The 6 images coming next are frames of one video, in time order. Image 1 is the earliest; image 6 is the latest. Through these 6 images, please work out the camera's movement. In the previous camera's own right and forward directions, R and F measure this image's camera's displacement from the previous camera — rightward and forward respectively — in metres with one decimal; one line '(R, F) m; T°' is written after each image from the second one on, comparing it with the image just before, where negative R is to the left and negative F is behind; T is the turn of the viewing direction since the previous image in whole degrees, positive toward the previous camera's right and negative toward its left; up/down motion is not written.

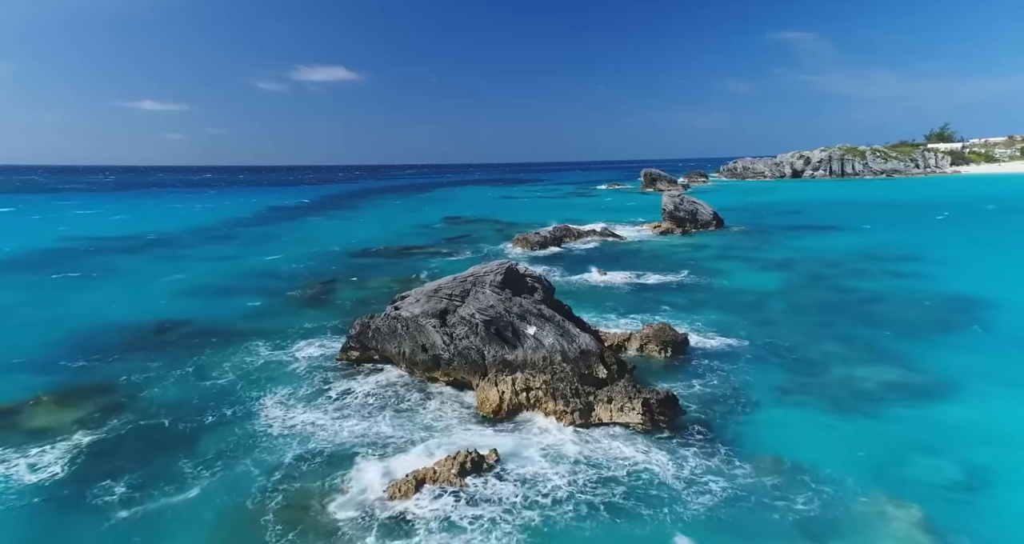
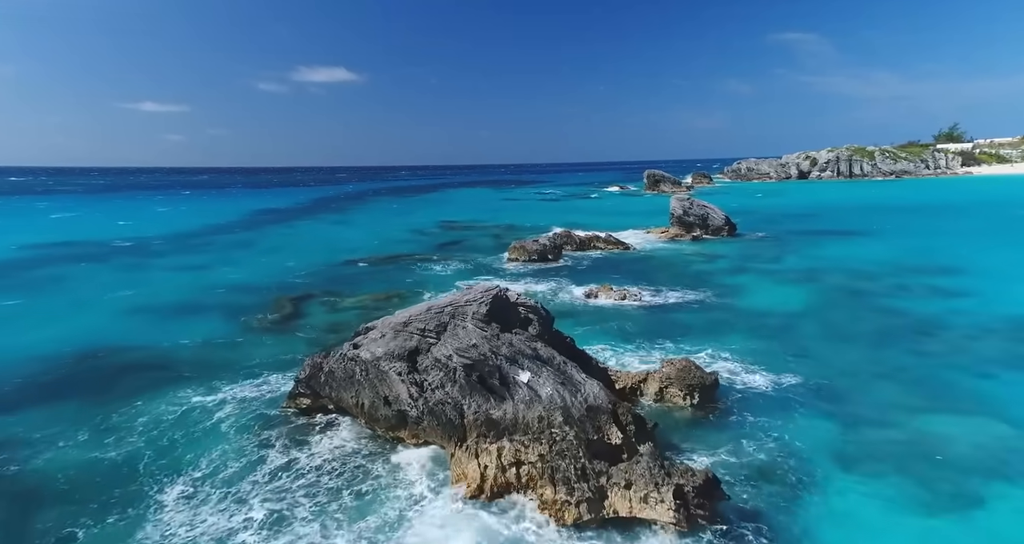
(+0.3, +3.4) m; 0°
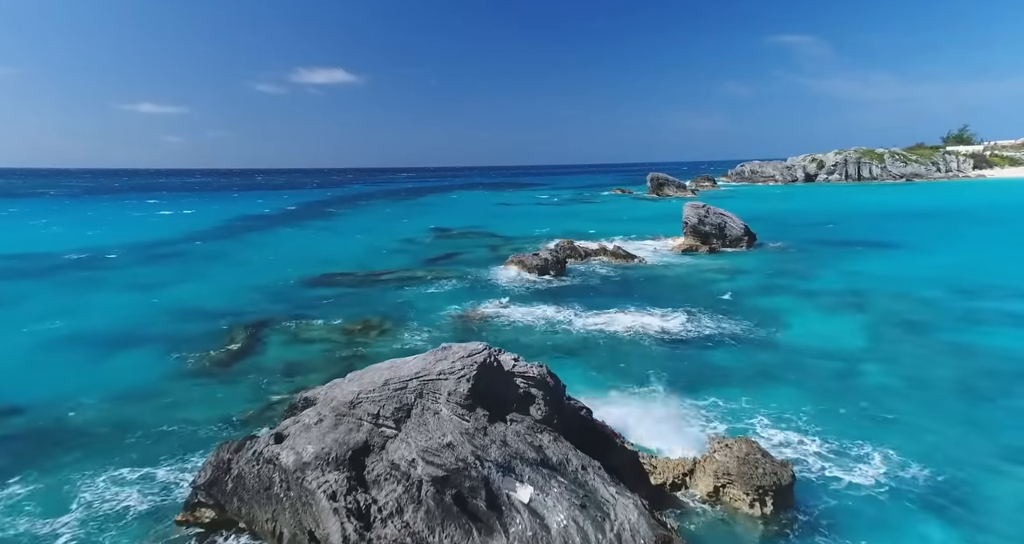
(+0.1, +4.2) m; 0°
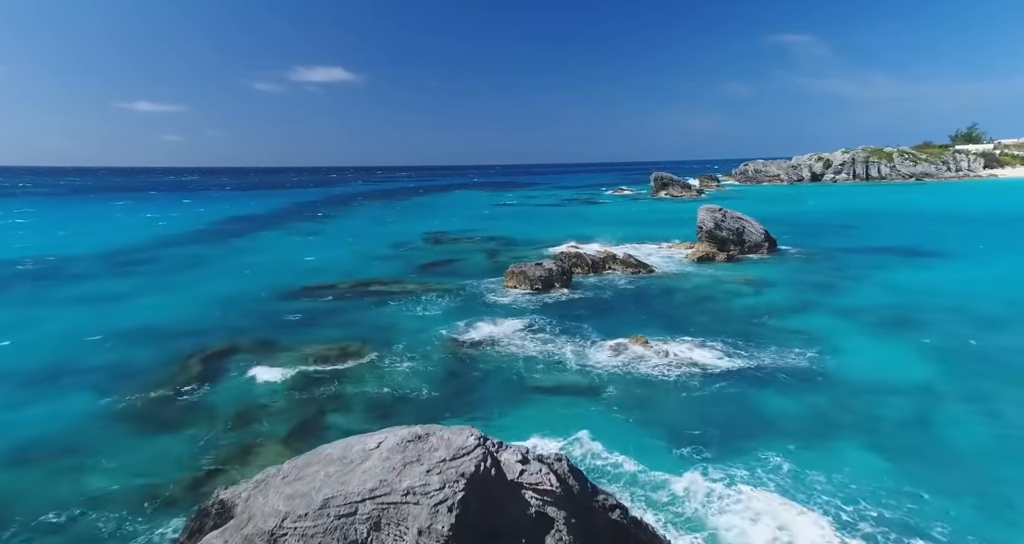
(-0.1, +3.3) m; 0°
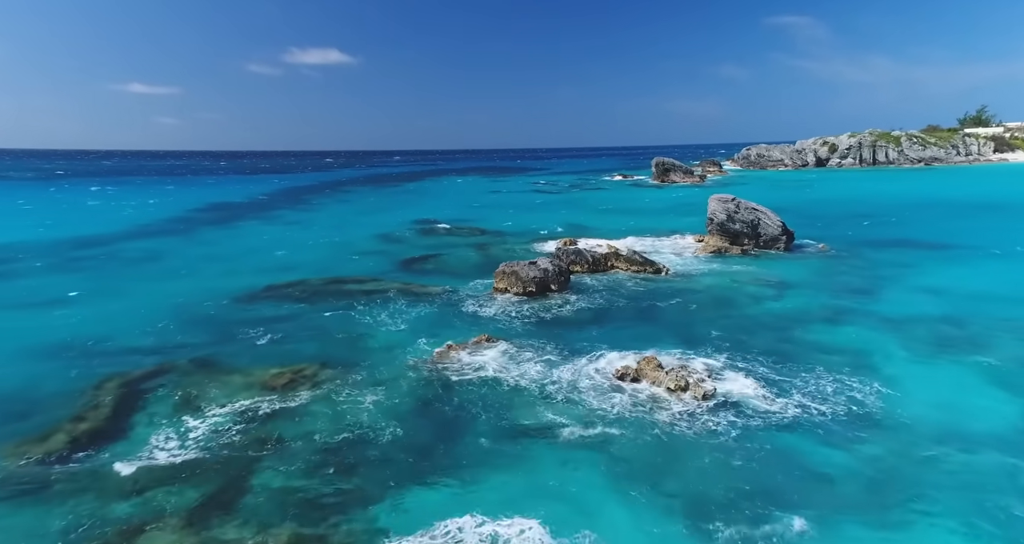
(+0.4, +3.4) m; 0°
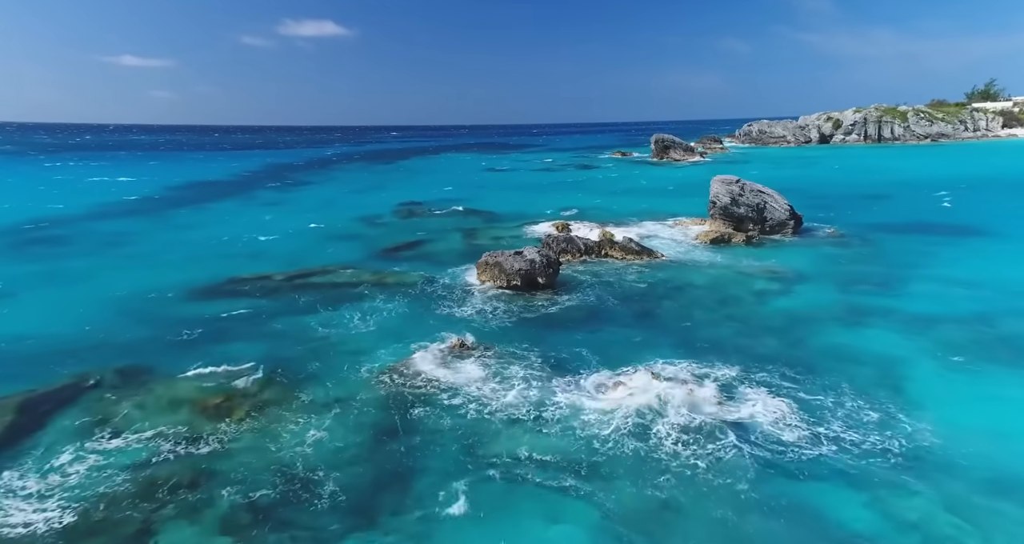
(+0.7, +2.4) m; 0°
